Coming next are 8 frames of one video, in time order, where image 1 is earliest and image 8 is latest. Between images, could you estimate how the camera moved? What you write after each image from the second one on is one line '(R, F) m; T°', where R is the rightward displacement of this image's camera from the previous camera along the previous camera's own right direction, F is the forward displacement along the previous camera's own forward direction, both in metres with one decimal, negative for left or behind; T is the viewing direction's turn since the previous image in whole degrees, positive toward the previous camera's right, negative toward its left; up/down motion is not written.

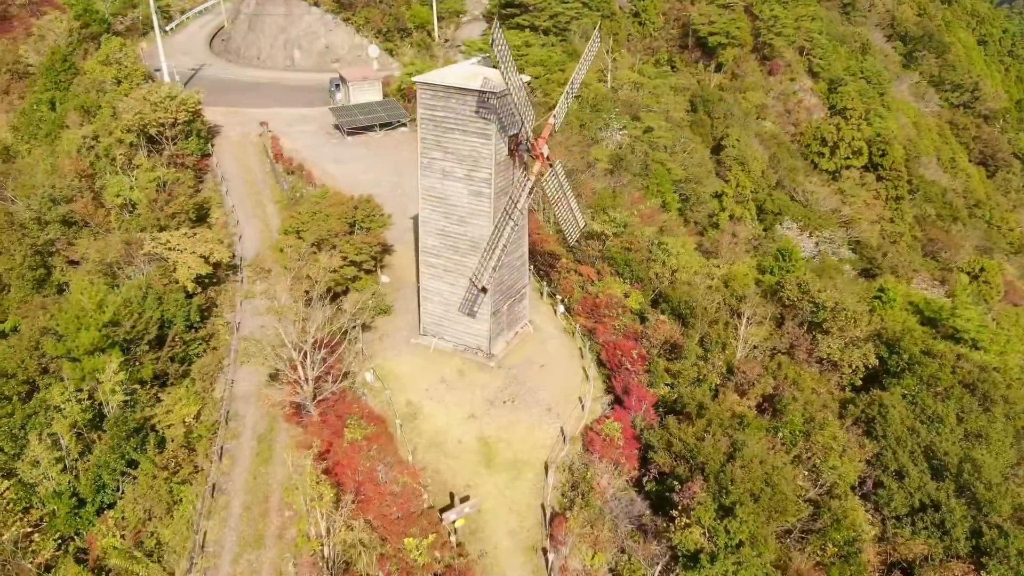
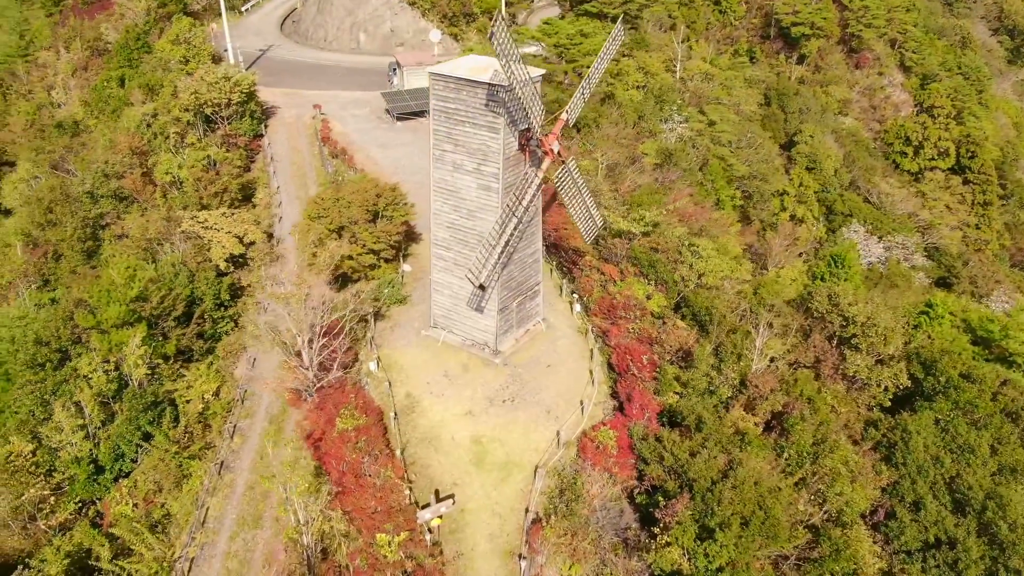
(+1.4, +0.4) m; -5°
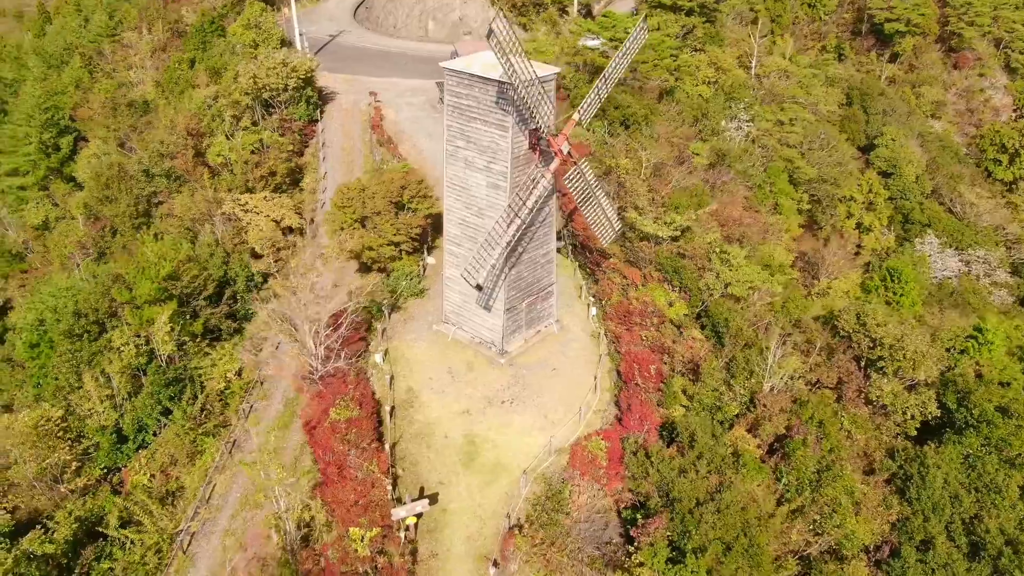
(+1.5, +0.3) m; -6°
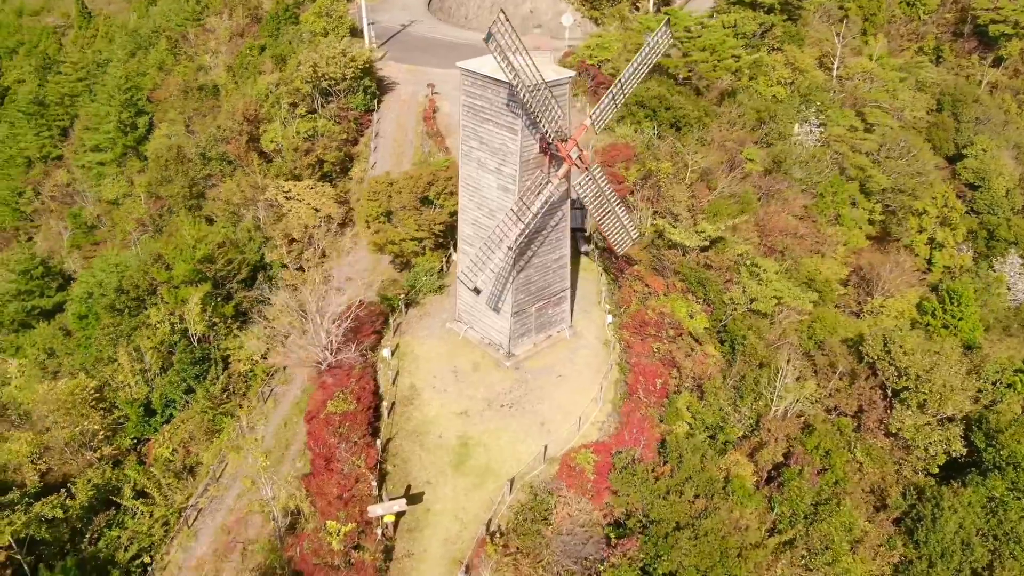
(+1.5, +0.2) m; -6°
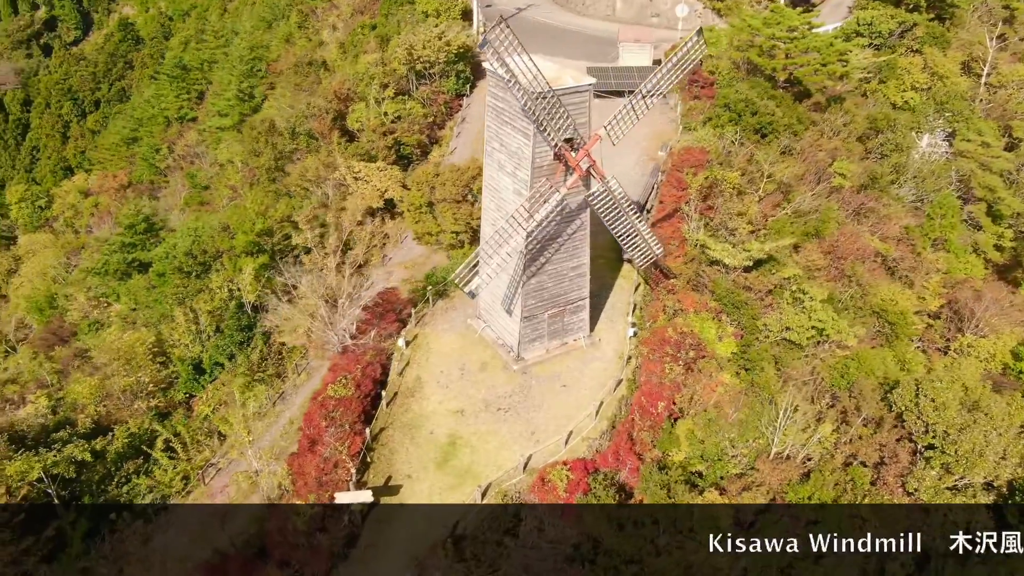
(+2.4, +0.3) m; -9°
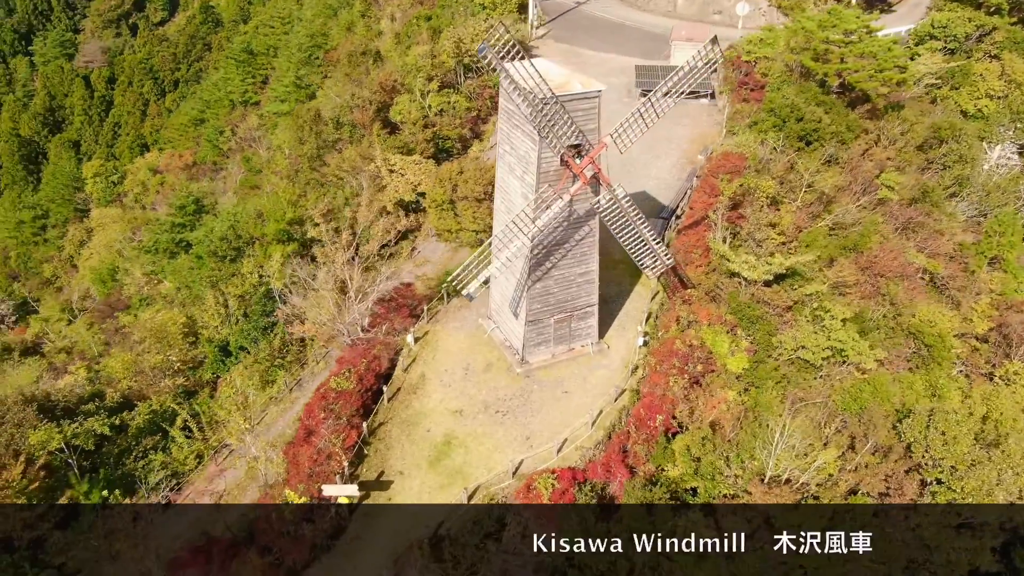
(+1.2, +0.1) m; -5°
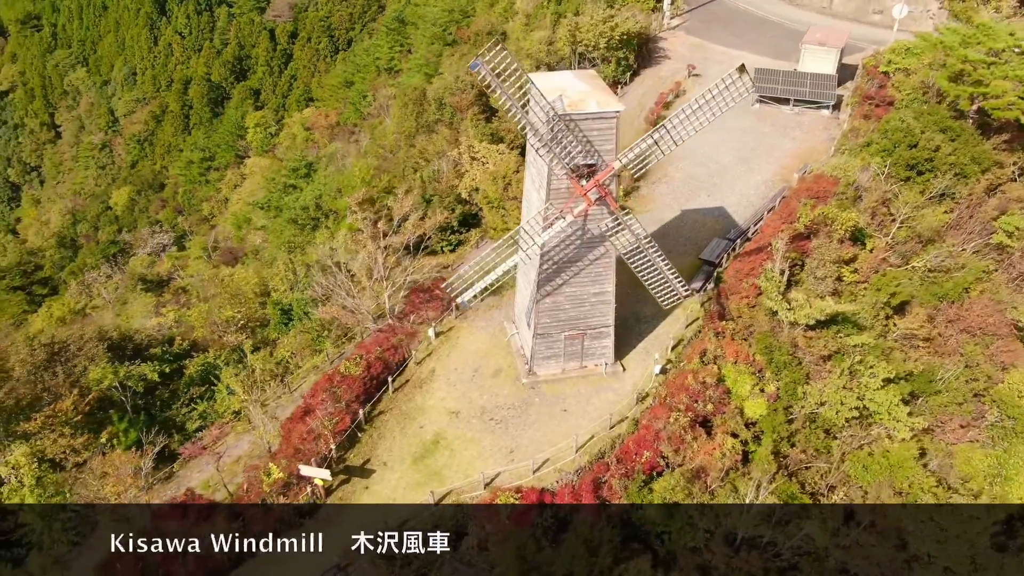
(+2.8, +0.4) m; -11°
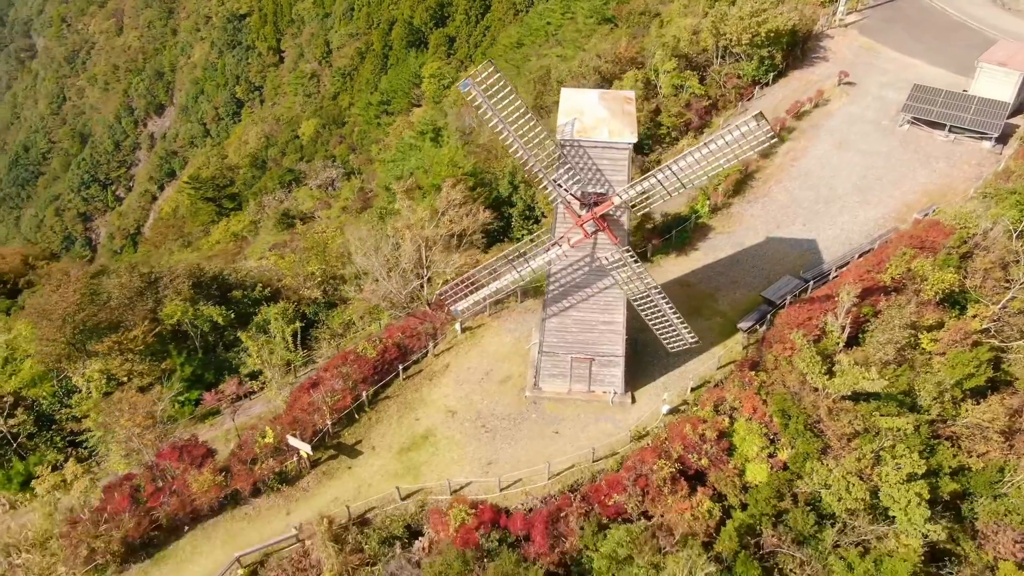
(+3.2, +0.6) m; -13°
